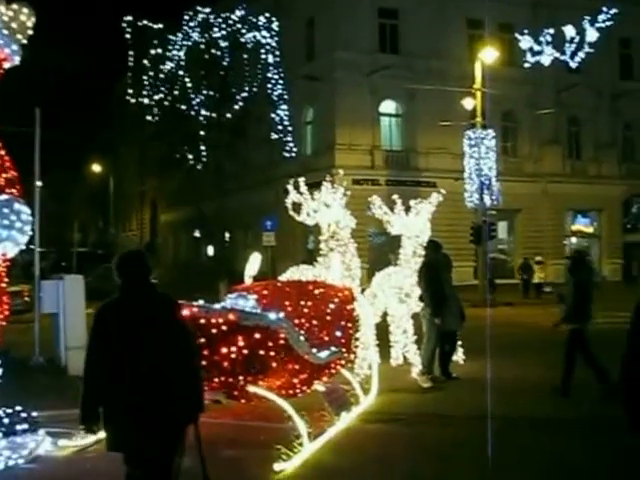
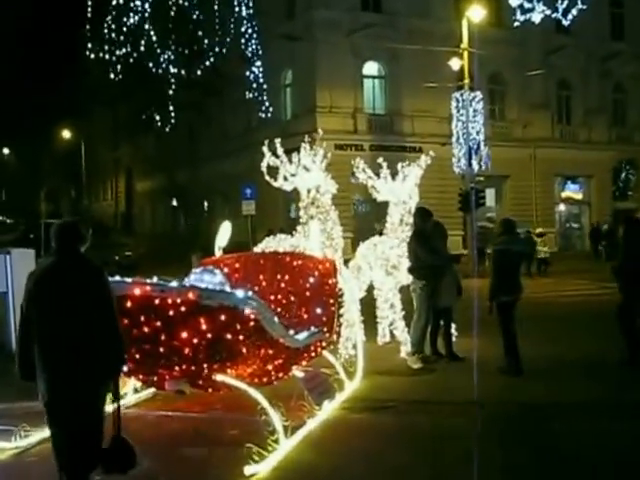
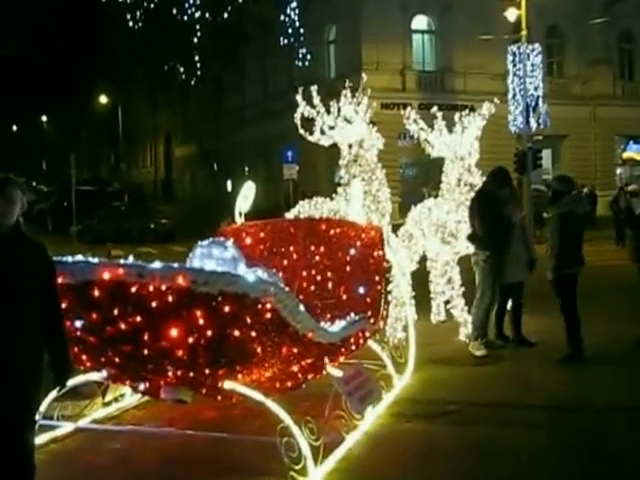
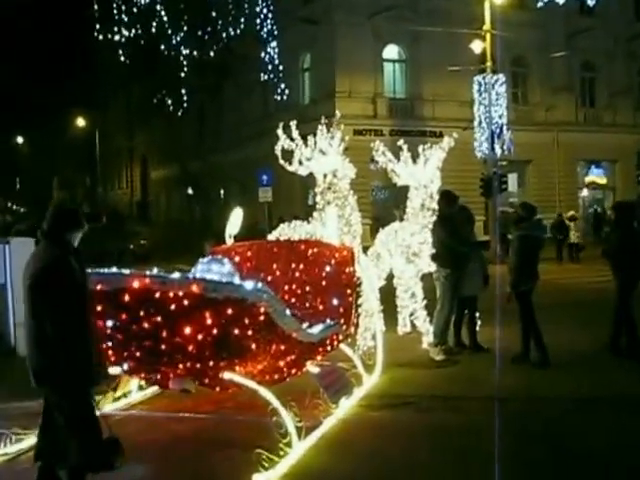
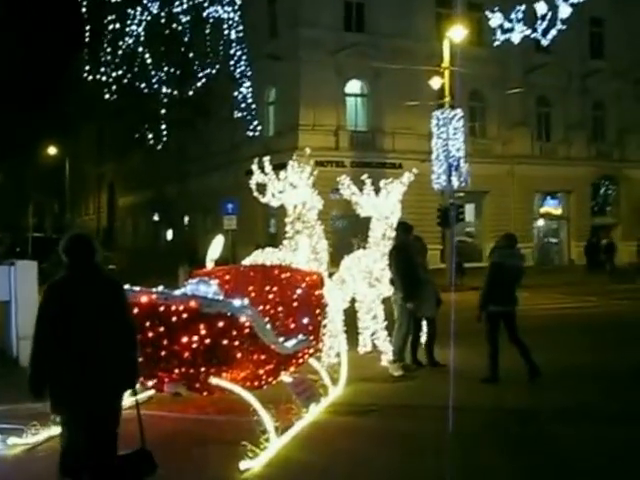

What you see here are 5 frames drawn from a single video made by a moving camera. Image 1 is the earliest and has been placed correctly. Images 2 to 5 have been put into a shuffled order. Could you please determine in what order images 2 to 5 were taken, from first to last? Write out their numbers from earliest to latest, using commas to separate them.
5, 2, 4, 3
